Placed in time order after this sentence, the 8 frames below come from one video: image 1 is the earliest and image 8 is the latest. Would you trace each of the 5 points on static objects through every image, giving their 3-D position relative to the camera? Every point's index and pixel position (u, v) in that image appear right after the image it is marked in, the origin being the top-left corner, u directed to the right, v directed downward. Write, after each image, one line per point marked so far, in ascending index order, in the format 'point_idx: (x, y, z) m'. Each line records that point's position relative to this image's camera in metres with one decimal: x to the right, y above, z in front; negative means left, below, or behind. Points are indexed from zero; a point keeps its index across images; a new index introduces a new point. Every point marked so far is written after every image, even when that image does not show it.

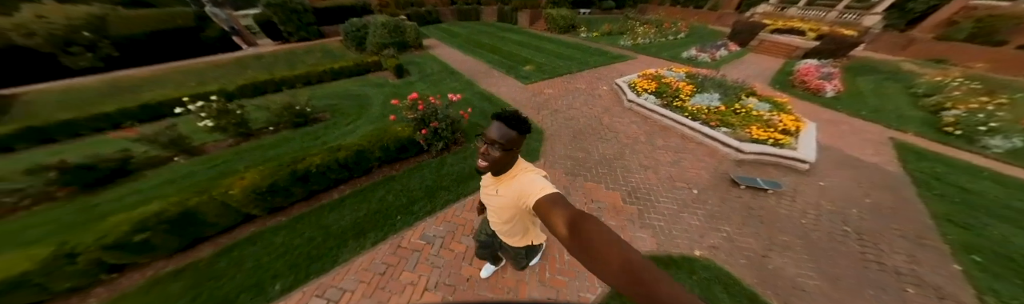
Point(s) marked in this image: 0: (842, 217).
0: (+6.5, -1.3, +3.7) m
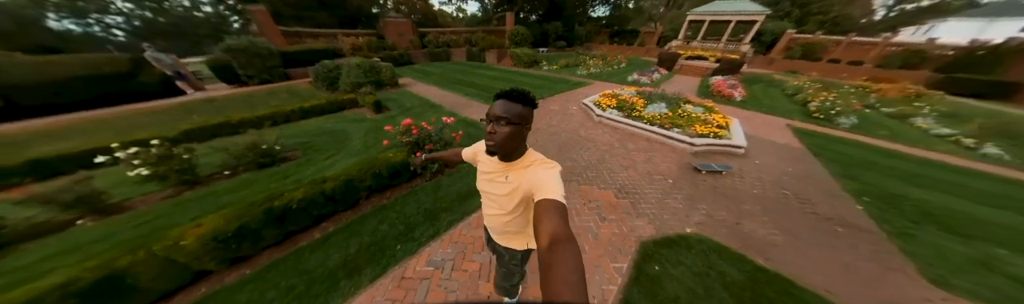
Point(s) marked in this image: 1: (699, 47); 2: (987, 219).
0: (+6.5, -0.8, +4.7) m
1: (+17.4, +9.8, +17.7) m
2: (+9.3, -1.6, +3.9) m
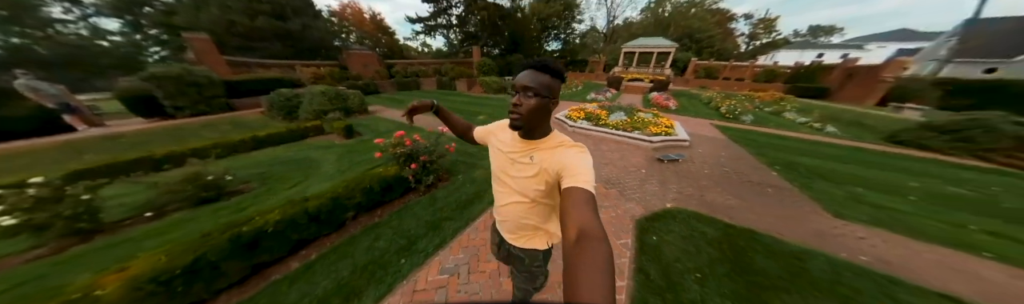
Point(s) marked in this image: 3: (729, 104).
0: (+6.3, -0.4, +5.9) m
1: (+14.0, +9.0, +21.7) m
2: (+9.3, -0.8, +5.5) m
3: (+13.7, +2.8, +11.9) m
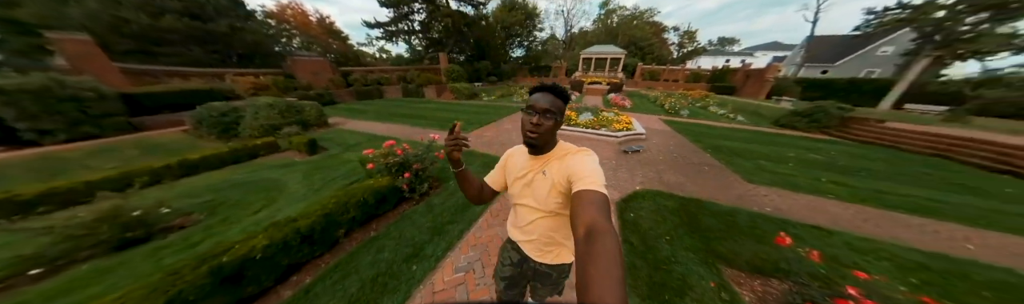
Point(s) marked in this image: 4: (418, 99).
0: (+5.8, 0.0, +7.1) m
1: (+10.2, +9.5, +24.1) m
2: (+8.9, -0.2, +7.2) m
3: (+11.9, +3.6, +14.3) m
4: (-9.3, +5.1, +18.8) m
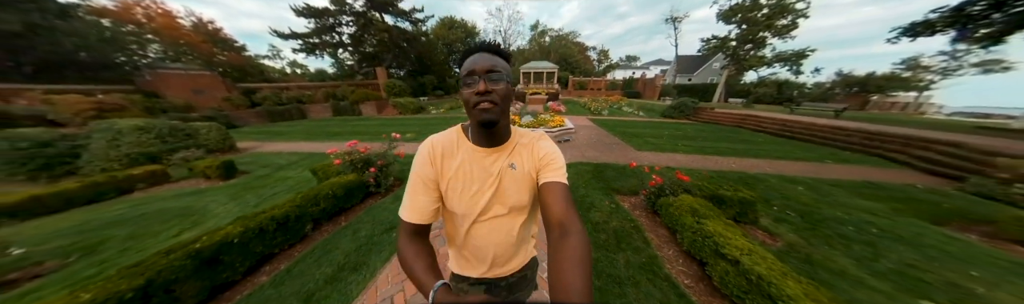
0: (+3.7, +0.7, +9.4) m
1: (+2.7, +9.2, +27.4) m
2: (+6.7, +0.8, +10.2) m
3: (+7.5, +4.3, +18.0) m
4: (-14.2, +3.2, +17.2) m
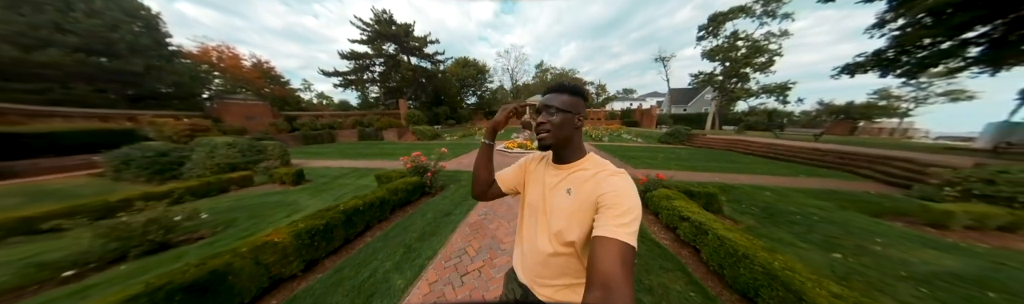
0: (+4.4, -0.3, +10.7) m
1: (+3.7, +5.5, +29.8) m
2: (+7.4, -0.3, +11.4) m
3: (+8.3, +2.0, +19.7) m
4: (-13.4, +1.1, +19.1) m
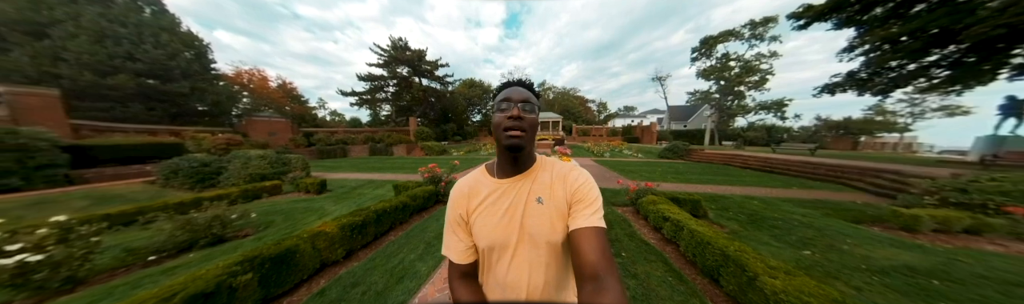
0: (+4.7, -1.1, +11.2) m
1: (+4.3, +3.1, +30.7) m
2: (+7.6, -1.2, +11.9) m
3: (+8.7, +0.5, +20.3) m
4: (-13.0, -0.4, +20.0) m
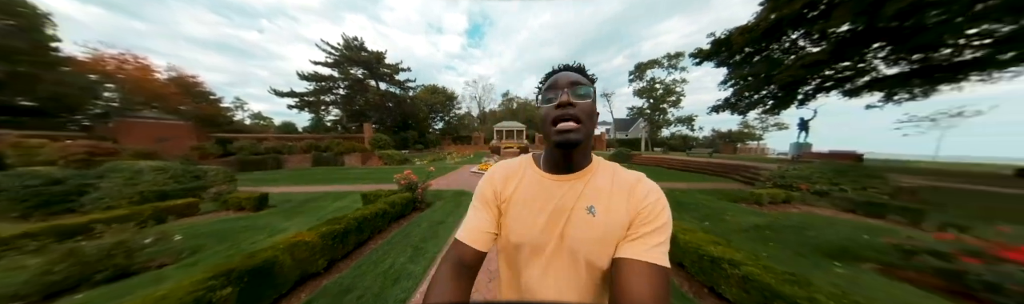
0: (+2.8, -1.5, +12.4) m
1: (-1.3, +1.9, +31.6) m
2: (+5.6, -1.5, +13.6) m
3: (+5.0, -0.2, +22.1) m
4: (-16.2, -1.3, +17.6) m
